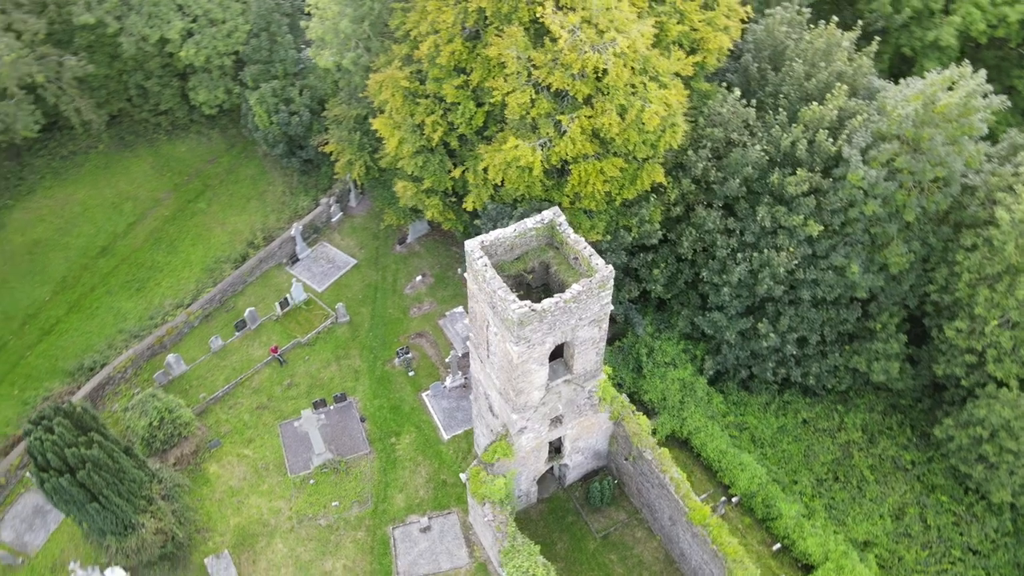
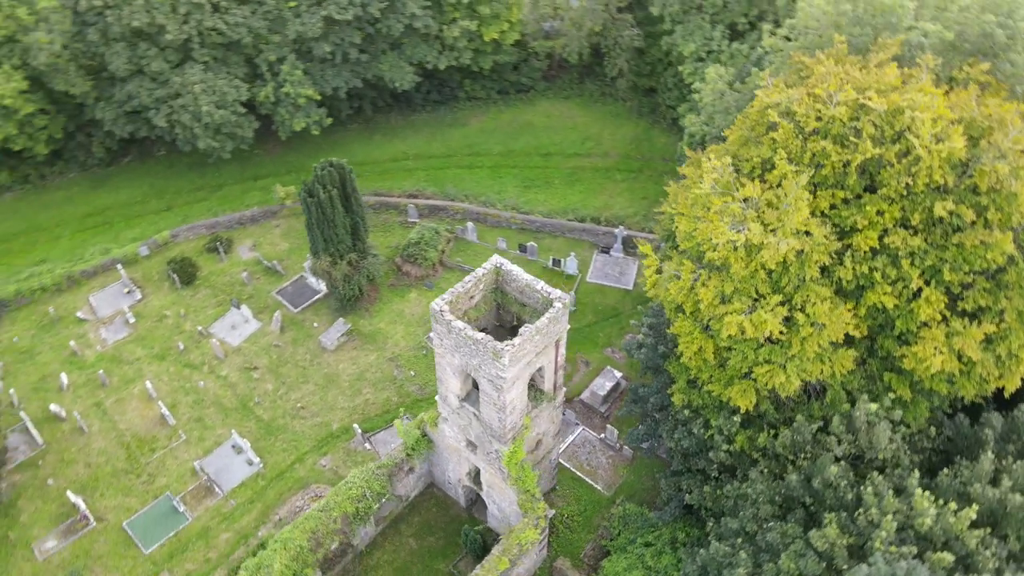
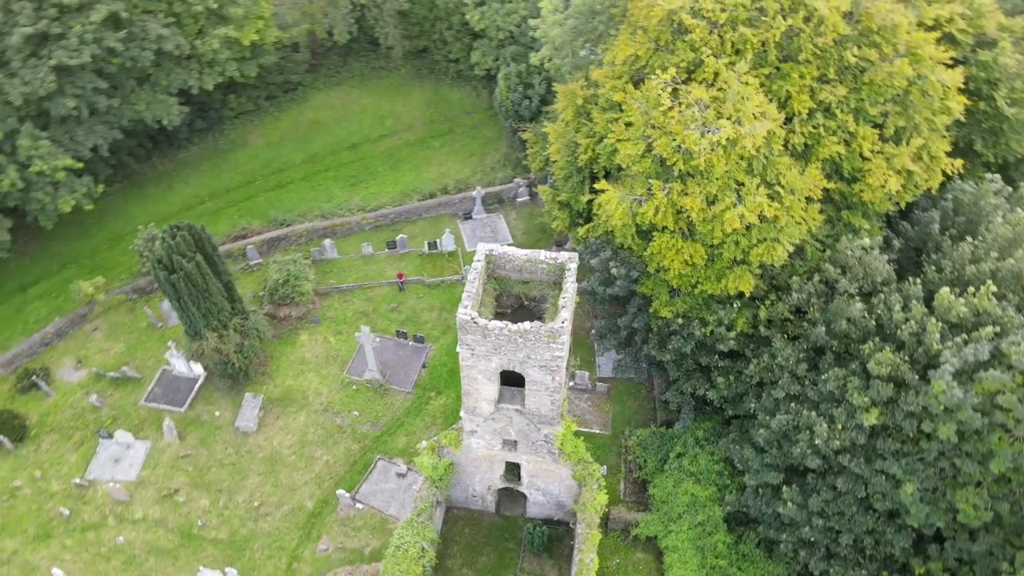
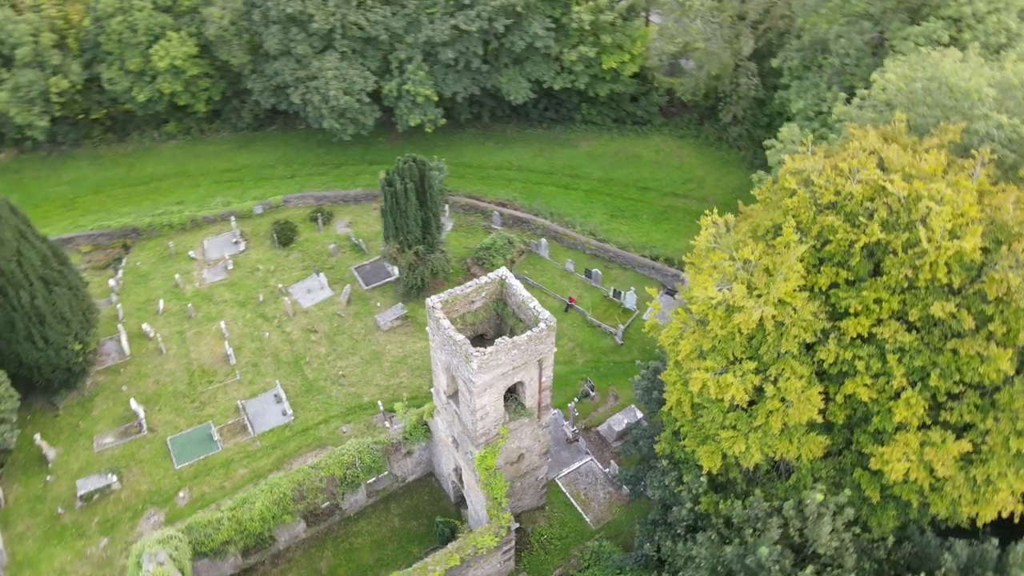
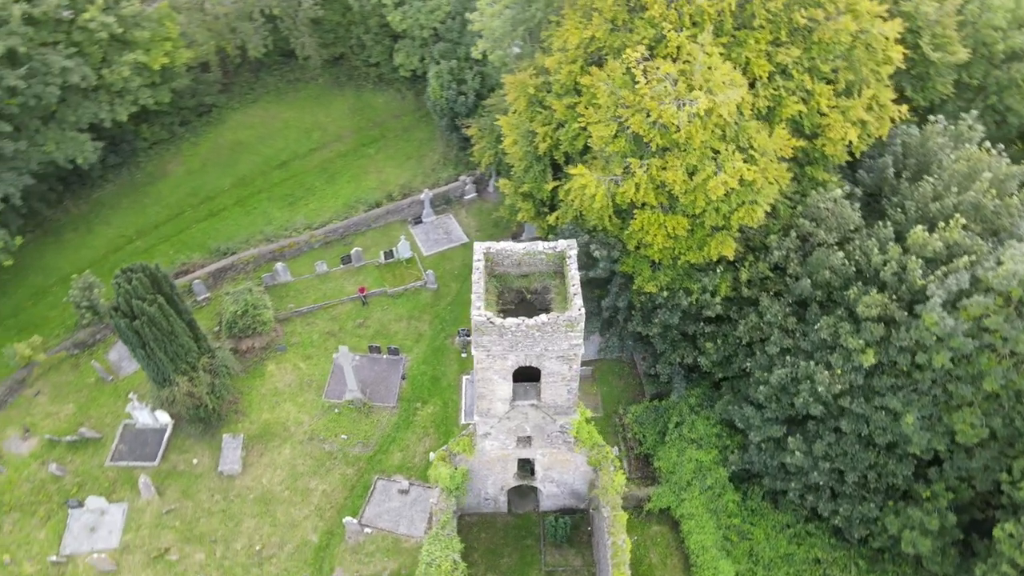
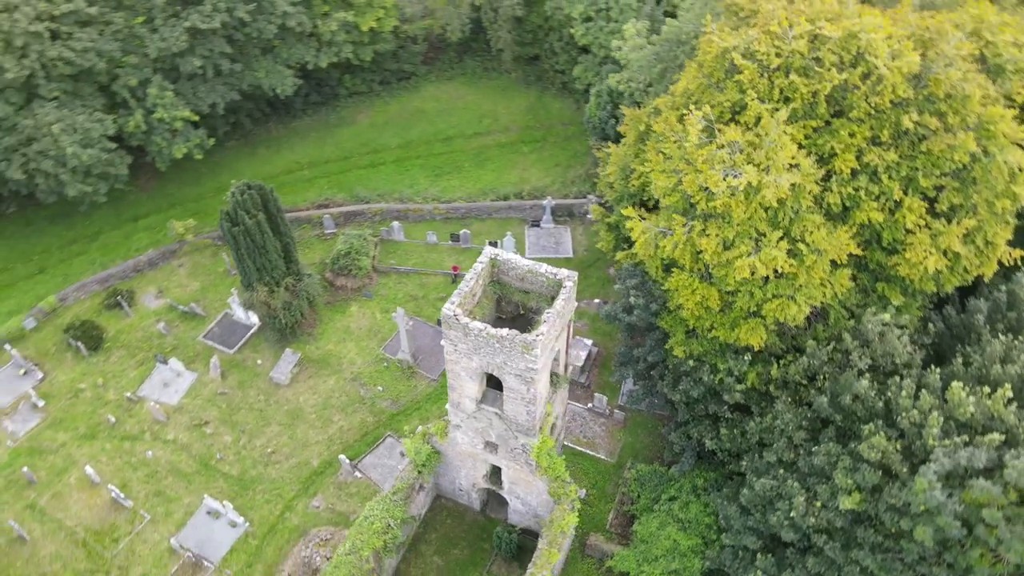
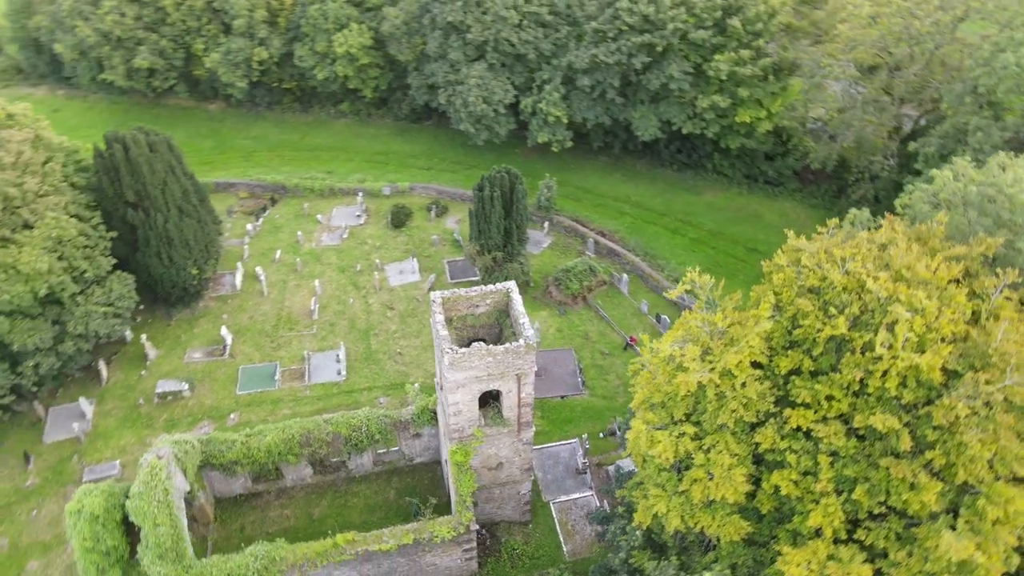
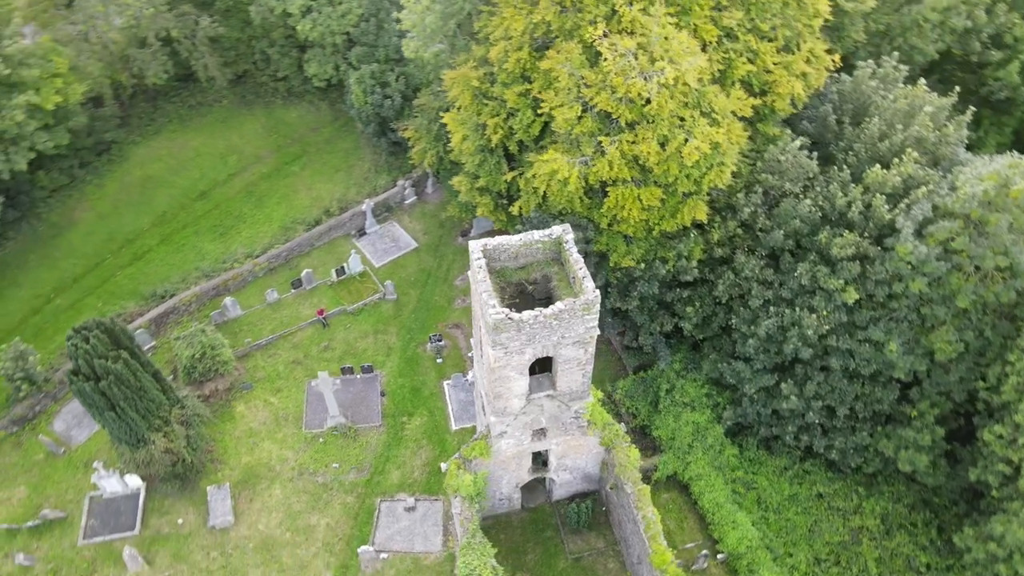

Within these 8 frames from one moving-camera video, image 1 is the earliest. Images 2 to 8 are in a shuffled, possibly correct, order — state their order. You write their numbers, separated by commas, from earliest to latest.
8, 5, 3, 6, 2, 4, 7
